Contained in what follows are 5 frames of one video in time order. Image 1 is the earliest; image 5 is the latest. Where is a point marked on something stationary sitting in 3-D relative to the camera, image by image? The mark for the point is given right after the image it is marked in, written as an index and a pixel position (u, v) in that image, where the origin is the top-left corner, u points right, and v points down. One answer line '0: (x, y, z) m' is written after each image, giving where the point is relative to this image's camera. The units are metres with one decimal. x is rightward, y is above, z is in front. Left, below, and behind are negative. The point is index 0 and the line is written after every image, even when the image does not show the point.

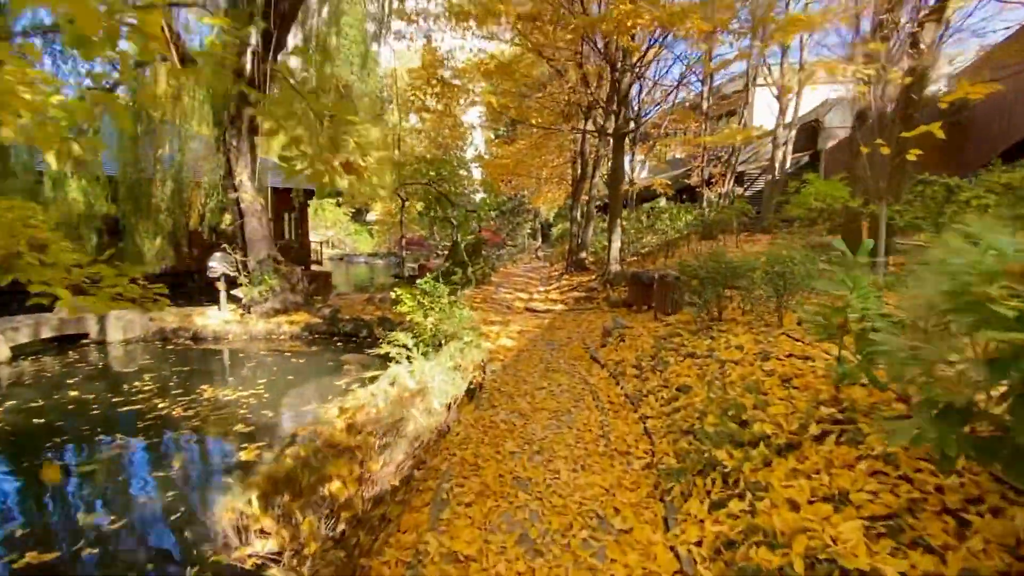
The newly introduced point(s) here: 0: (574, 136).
0: (+1.9, +4.6, +14.4) m
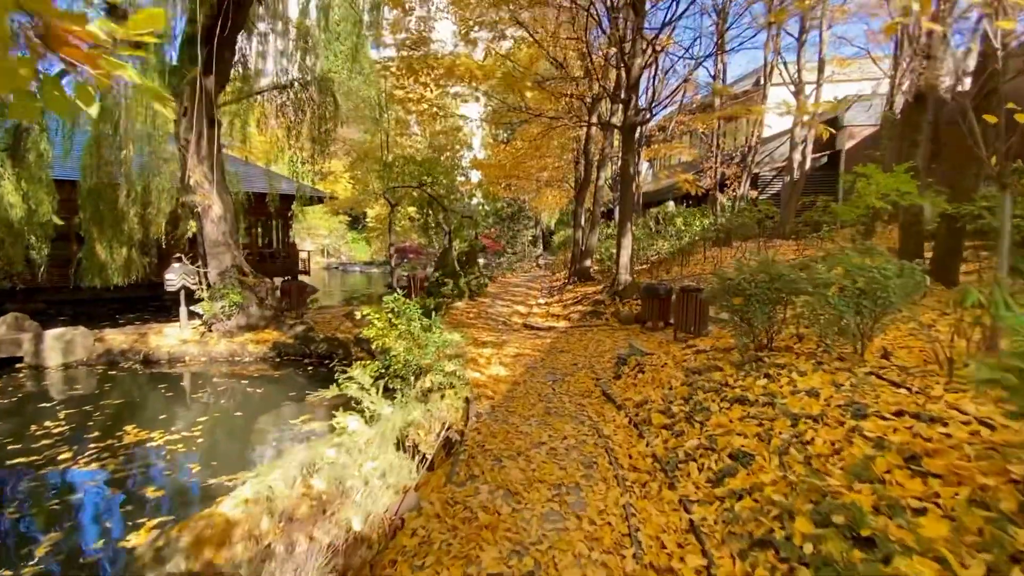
0: (+1.8, +4.2, +13.3) m
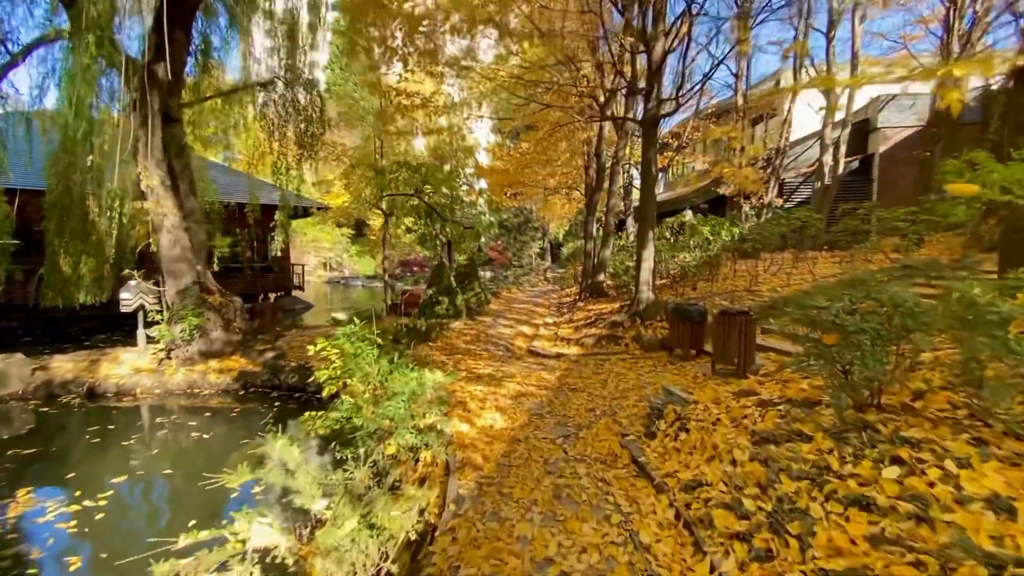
0: (+1.9, +3.8, +12.1) m
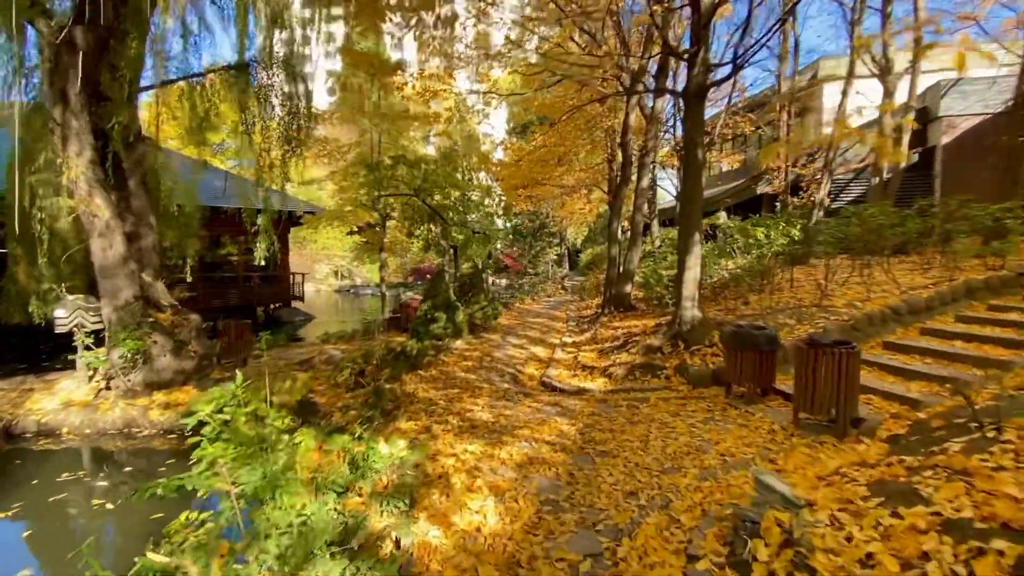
0: (+2.2, +3.6, +10.7) m
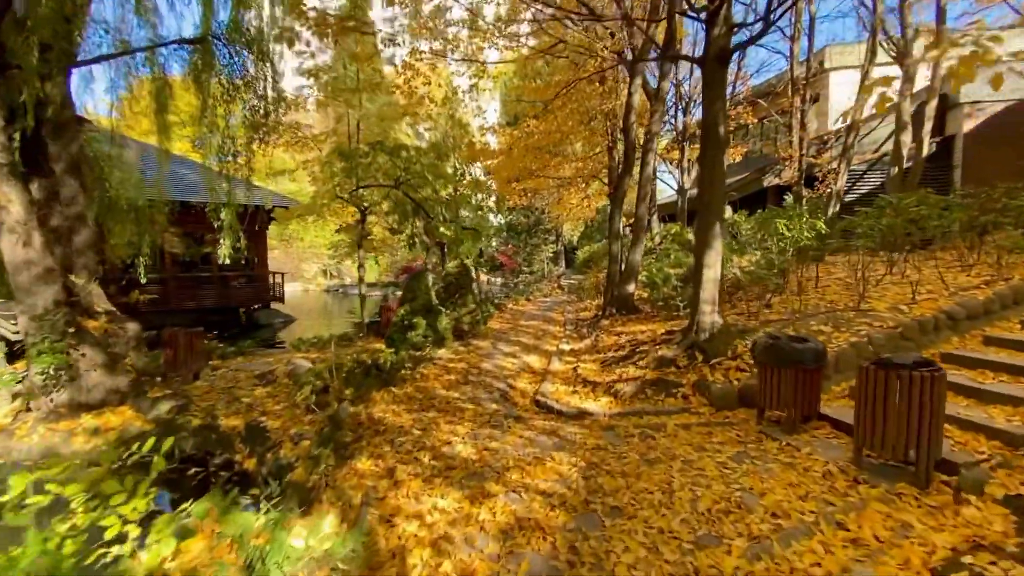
0: (+2.0, +3.6, +9.8) m
